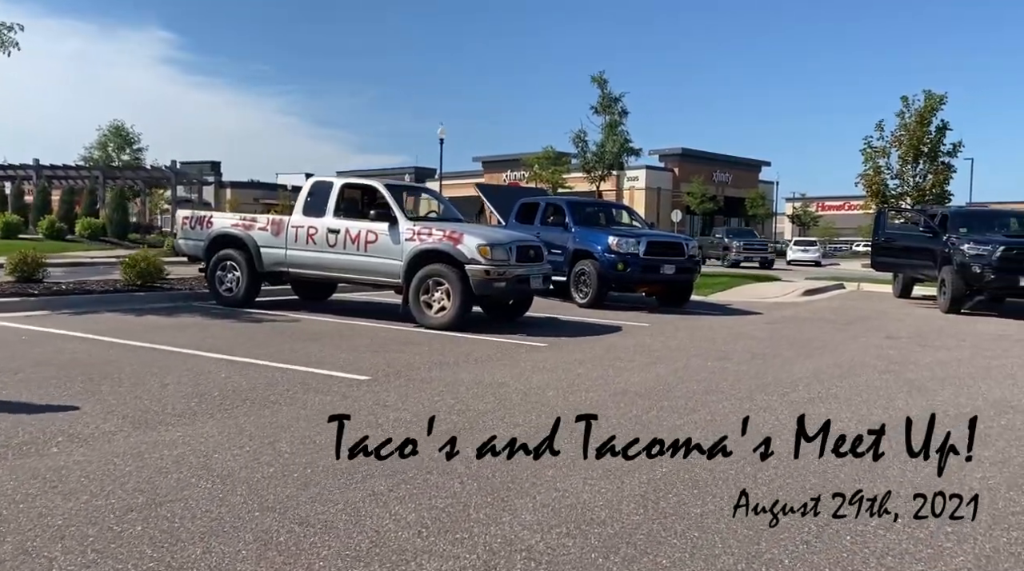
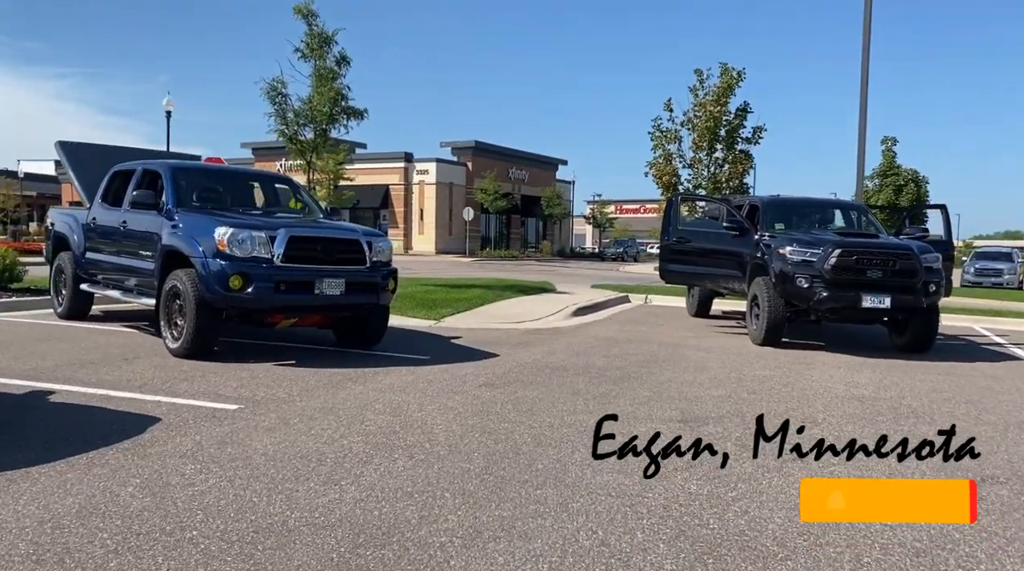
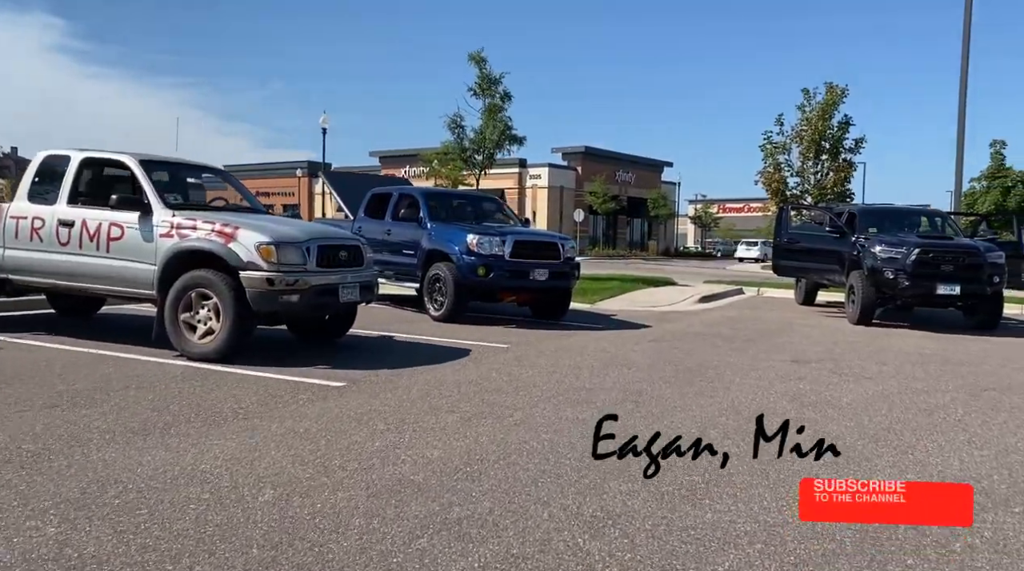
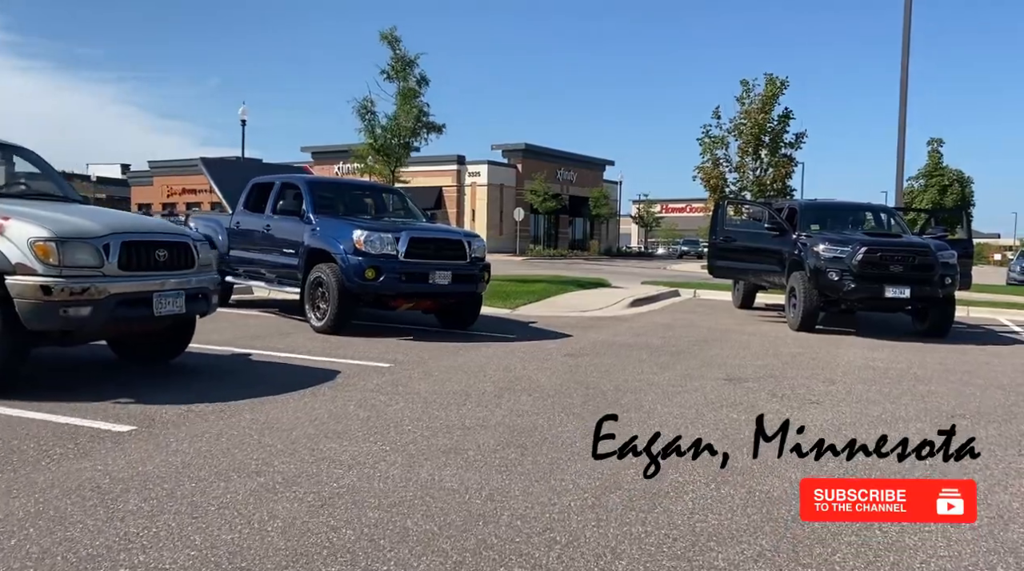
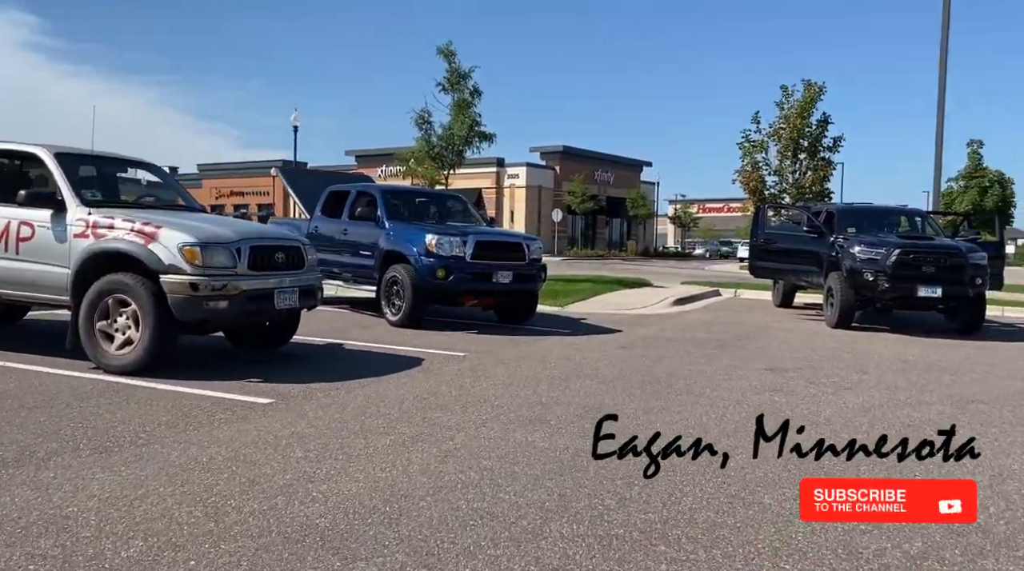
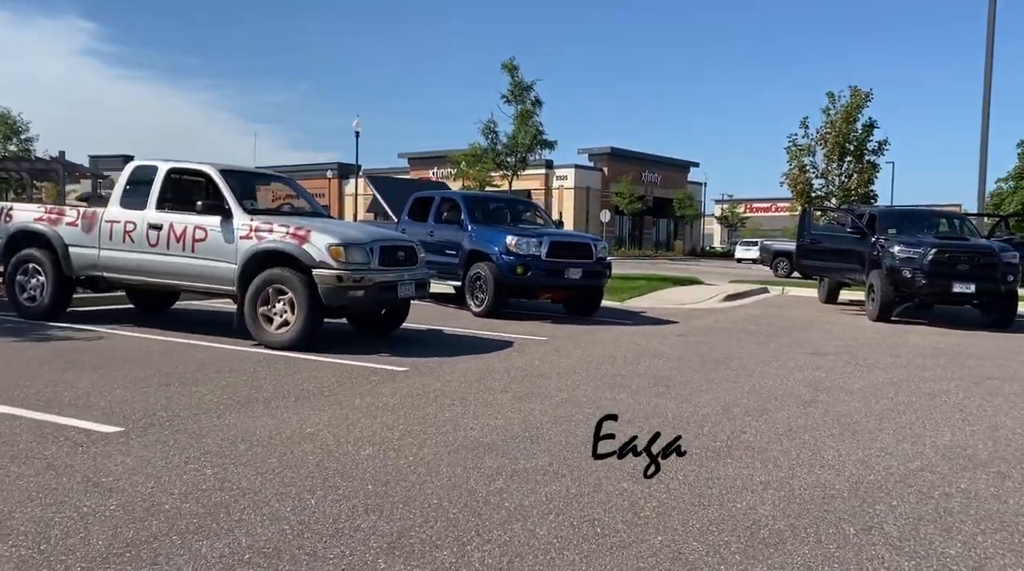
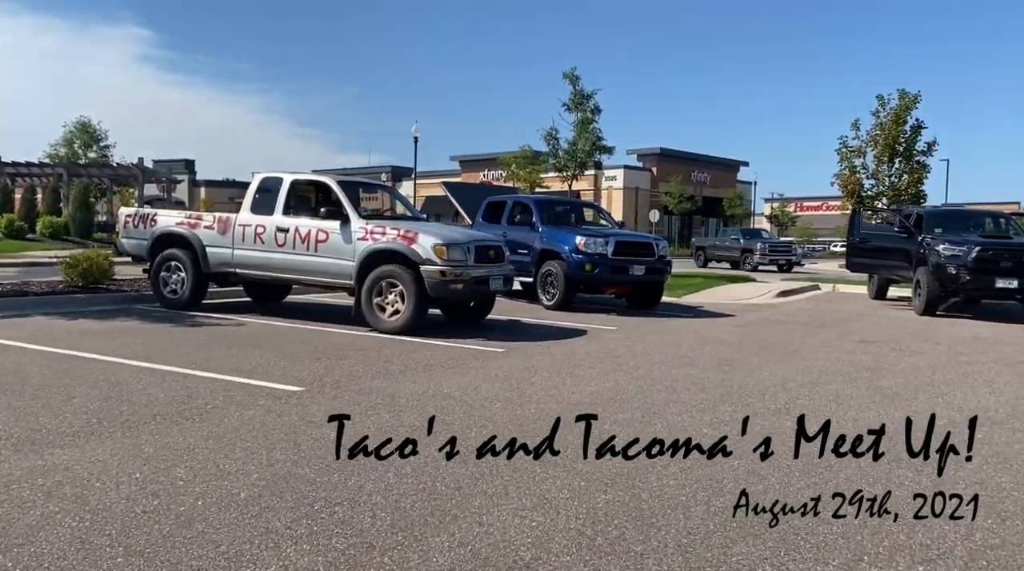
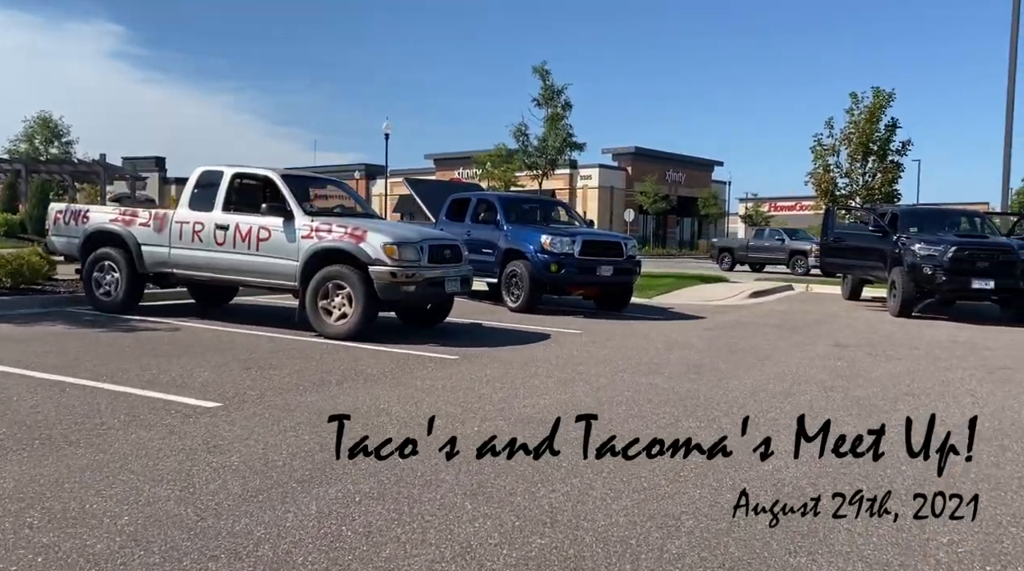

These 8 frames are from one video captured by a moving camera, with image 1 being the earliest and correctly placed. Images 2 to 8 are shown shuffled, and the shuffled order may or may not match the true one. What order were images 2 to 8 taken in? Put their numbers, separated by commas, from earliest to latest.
7, 8, 6, 3, 5, 4, 2
